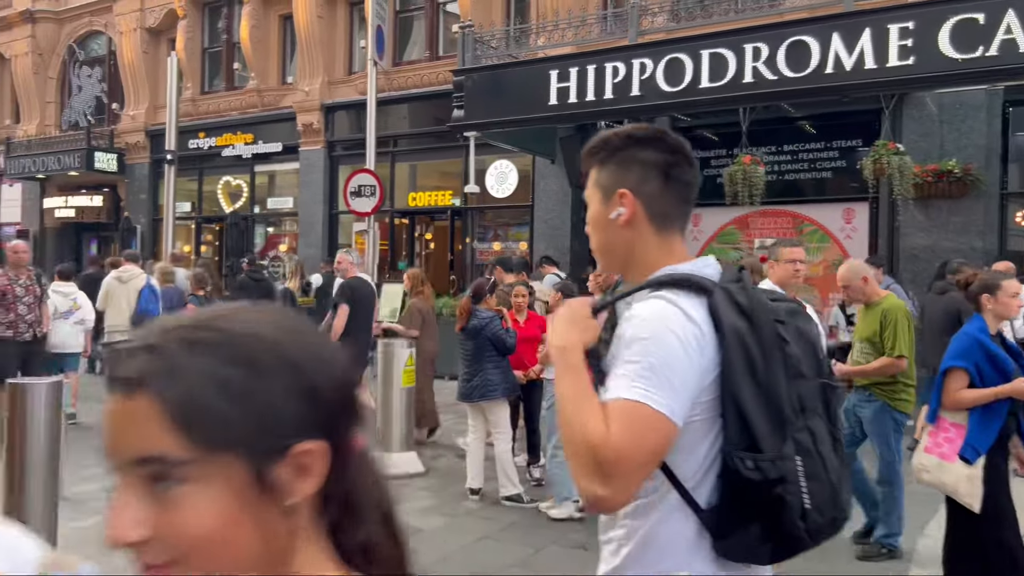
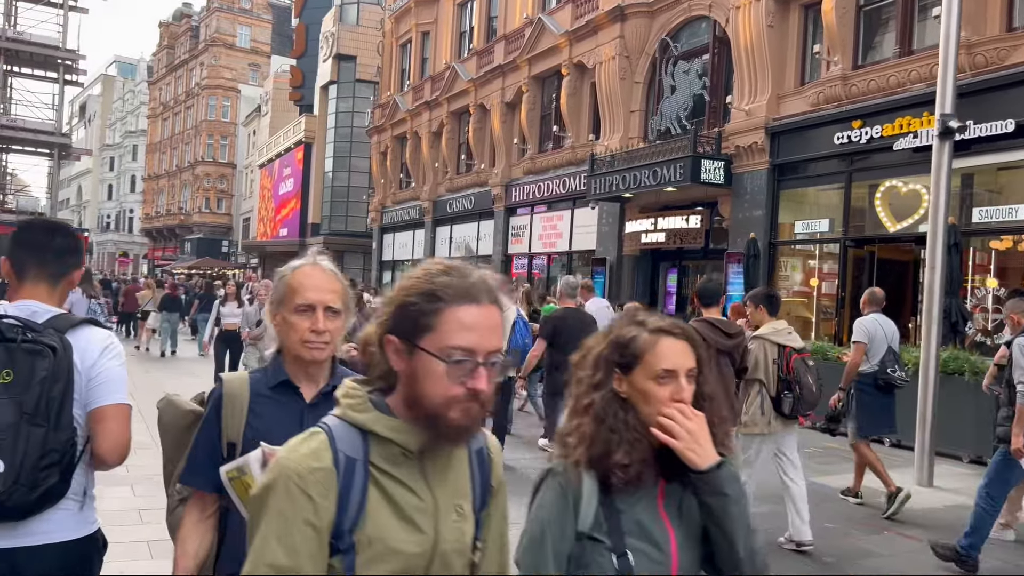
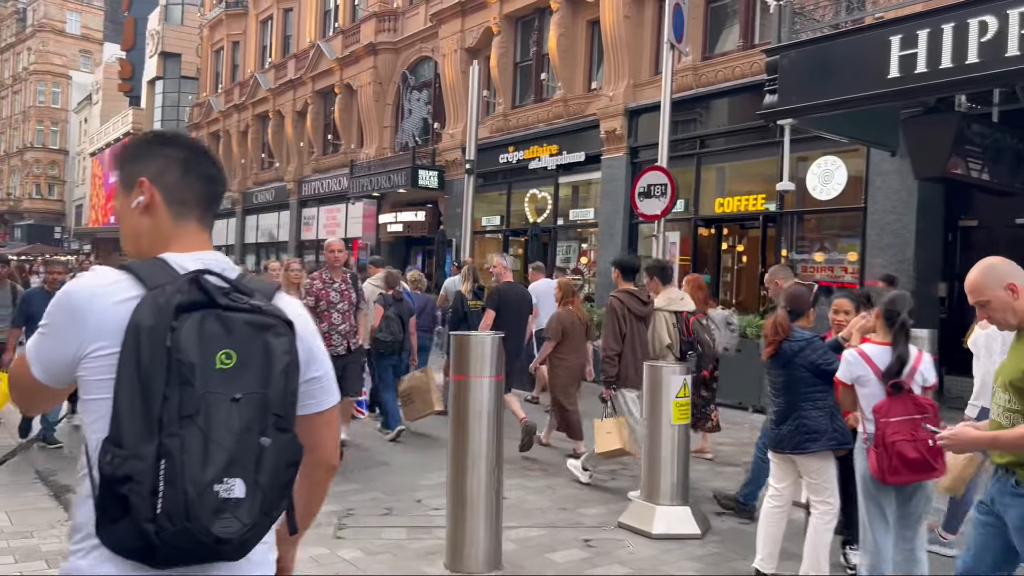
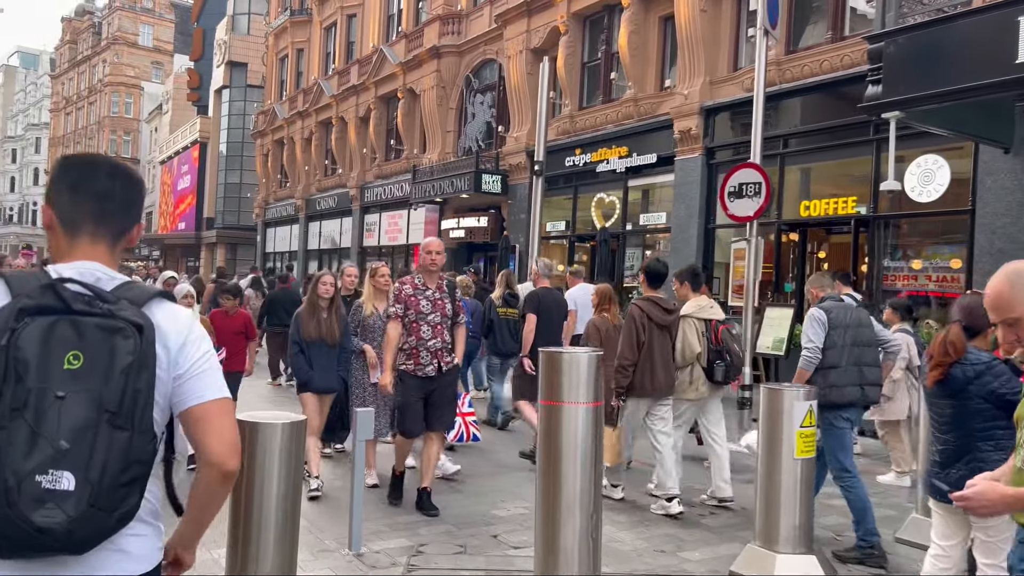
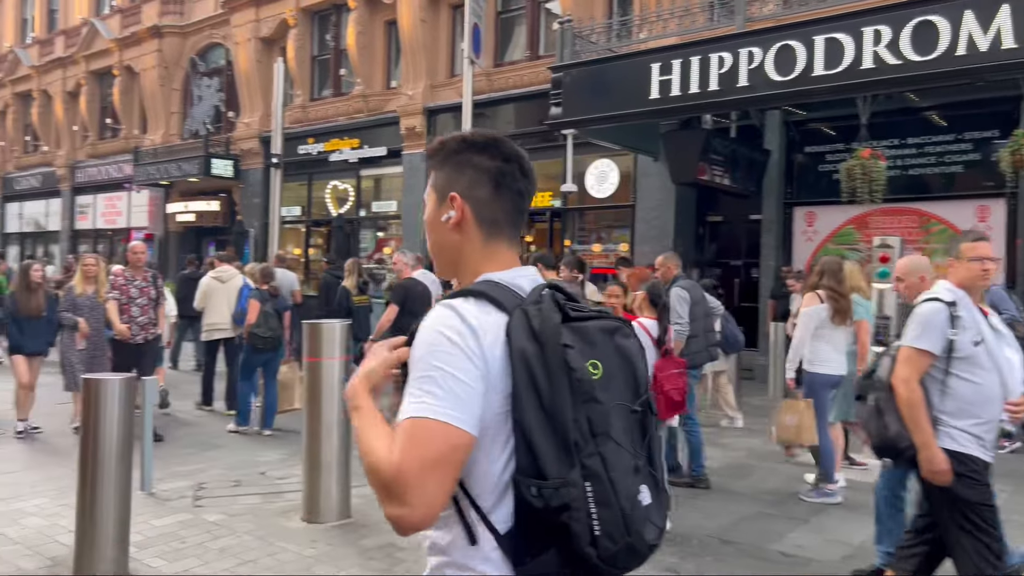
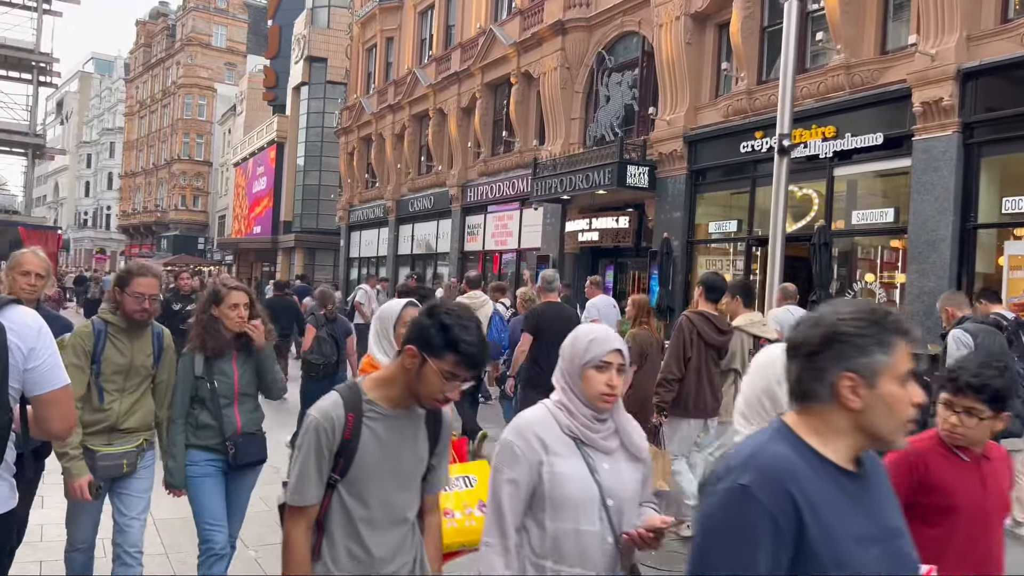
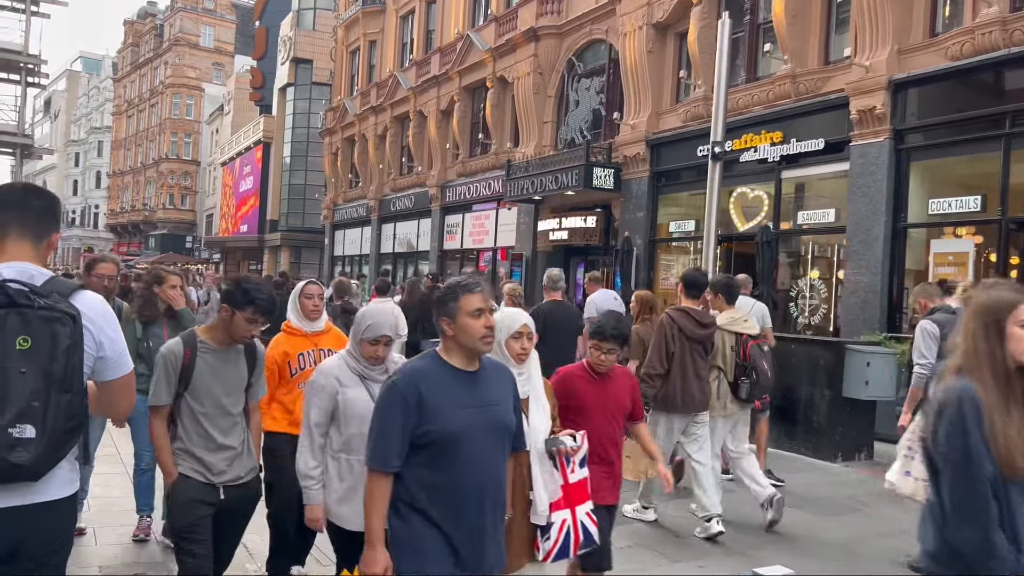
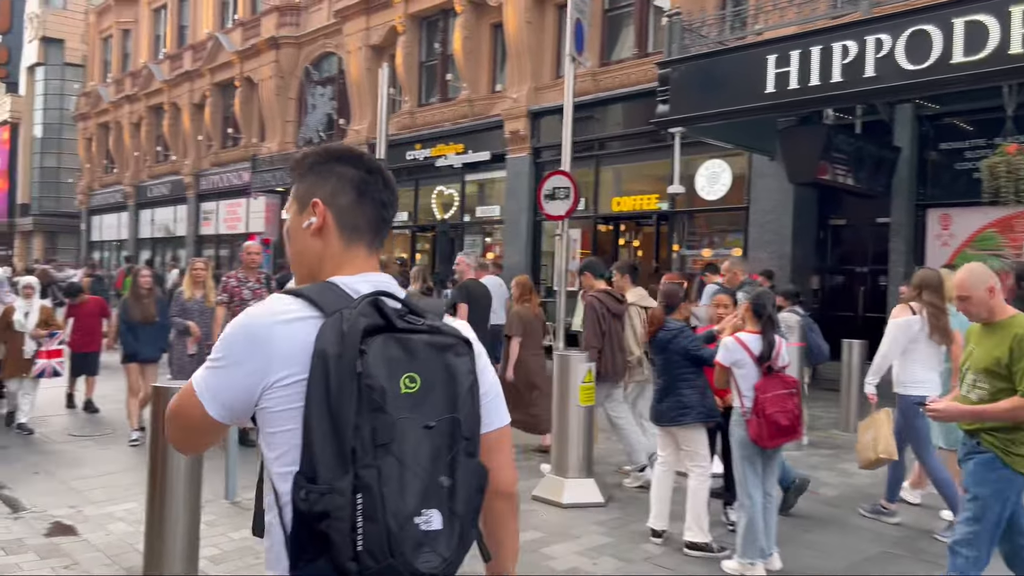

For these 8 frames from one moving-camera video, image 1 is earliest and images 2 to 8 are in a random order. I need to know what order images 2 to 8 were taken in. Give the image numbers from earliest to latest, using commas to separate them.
5, 8, 3, 4, 7, 6, 2
